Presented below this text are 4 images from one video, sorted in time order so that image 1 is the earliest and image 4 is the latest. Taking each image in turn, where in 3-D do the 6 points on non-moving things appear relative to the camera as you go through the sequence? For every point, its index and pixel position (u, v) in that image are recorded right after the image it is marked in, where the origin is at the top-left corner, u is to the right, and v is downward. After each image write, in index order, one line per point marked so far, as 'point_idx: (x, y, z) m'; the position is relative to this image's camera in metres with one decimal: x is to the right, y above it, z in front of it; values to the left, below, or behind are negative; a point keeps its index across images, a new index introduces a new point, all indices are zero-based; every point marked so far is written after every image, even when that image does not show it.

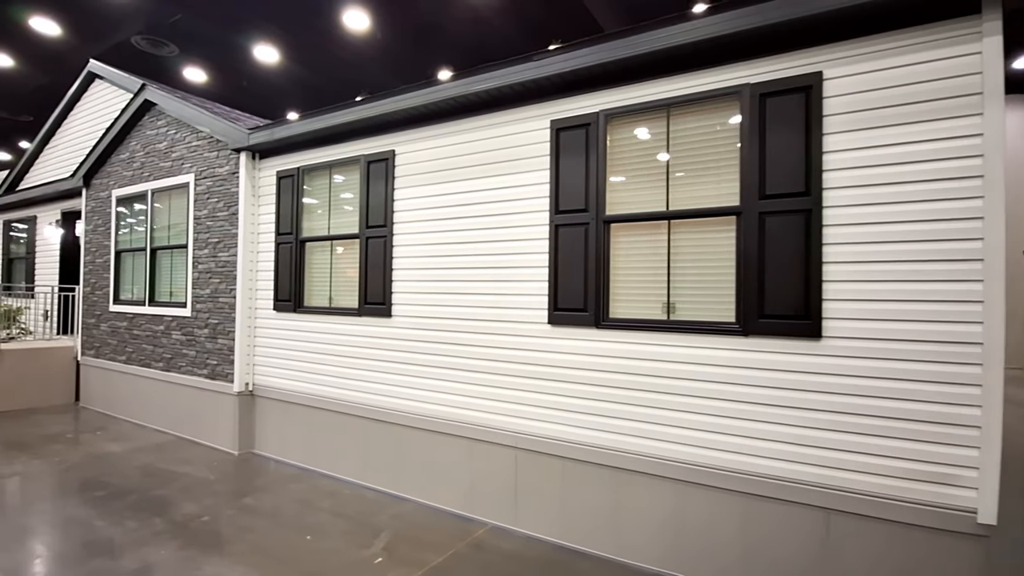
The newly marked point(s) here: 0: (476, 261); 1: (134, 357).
0: (-0.3, +0.2, +4.0) m
1: (-4.6, -0.9, +6.3) m
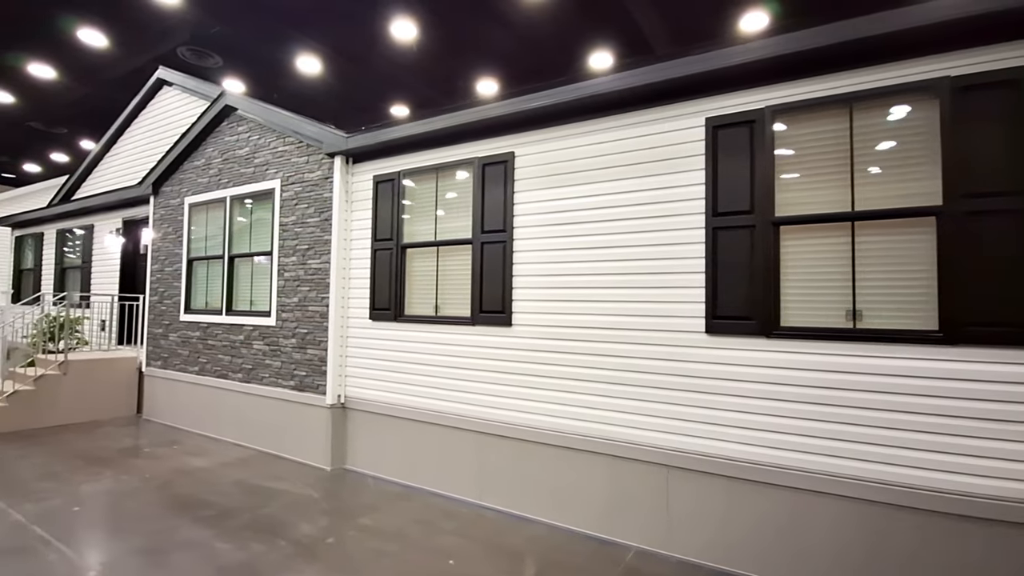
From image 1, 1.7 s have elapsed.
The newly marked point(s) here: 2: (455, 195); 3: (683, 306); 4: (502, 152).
0: (+0.7, +0.1, +3.8) m
1: (-3.6, -1.0, +6.1) m
2: (-0.5, +0.8, +4.6) m
3: (+1.2, -0.1, +3.5) m
4: (-0.1, +1.1, +4.2) m
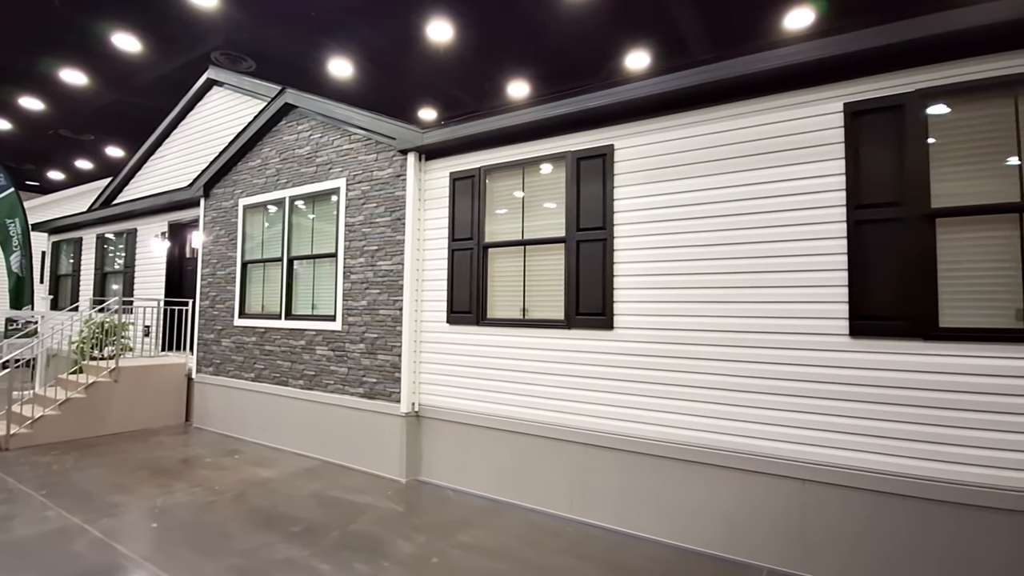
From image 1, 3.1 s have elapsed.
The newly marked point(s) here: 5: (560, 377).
0: (+1.5, +0.2, +3.5) m
1: (-2.8, -1.0, +5.9) m
2: (+0.3, +0.8, +4.3) m
3: (+1.9, -0.1, +3.2) m
4: (+0.7, +1.1, +4.0) m
5: (+0.4, -0.7, +4.1) m
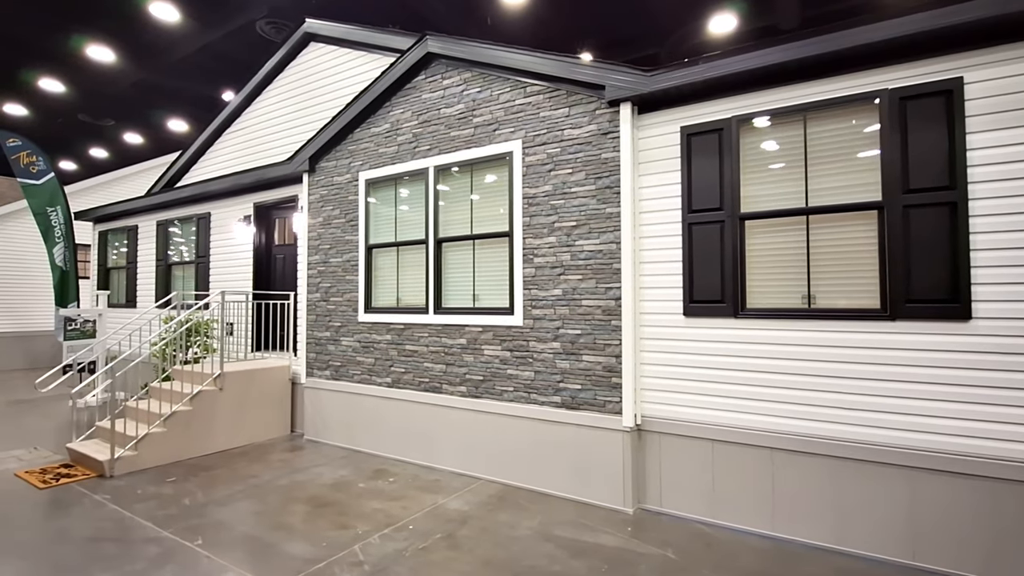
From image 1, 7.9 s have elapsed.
0: (+3.3, +0.3, +2.6) m
1: (-1.0, -0.9, +5.0) m
2: (+2.1, +1.0, +3.4) m
3: (+3.8, 0.0, +2.3) m
4: (+2.5, +1.3, +3.1) m
5: (+2.2, -0.6, +3.2) m
